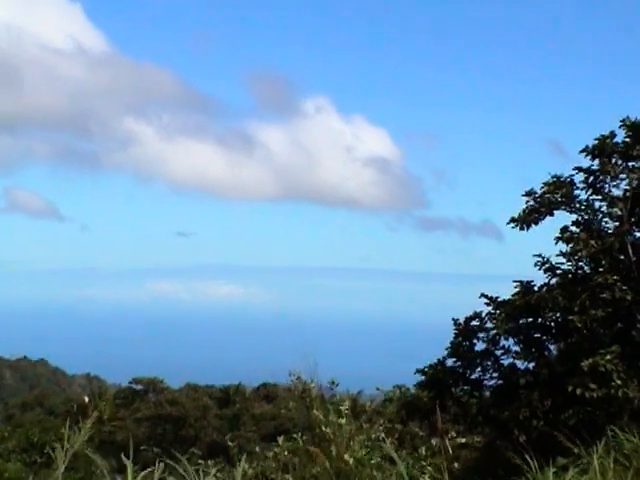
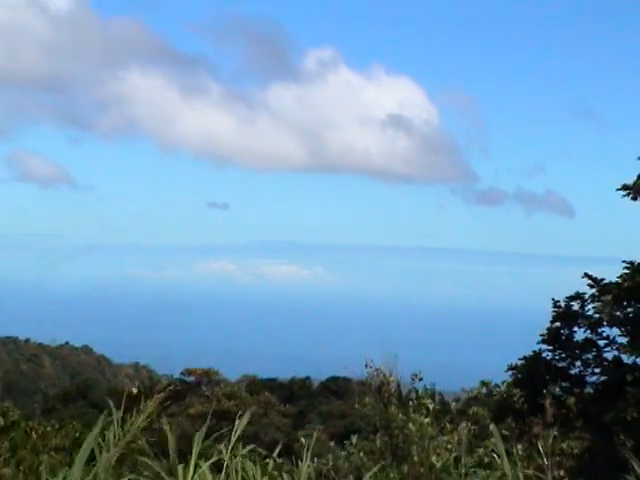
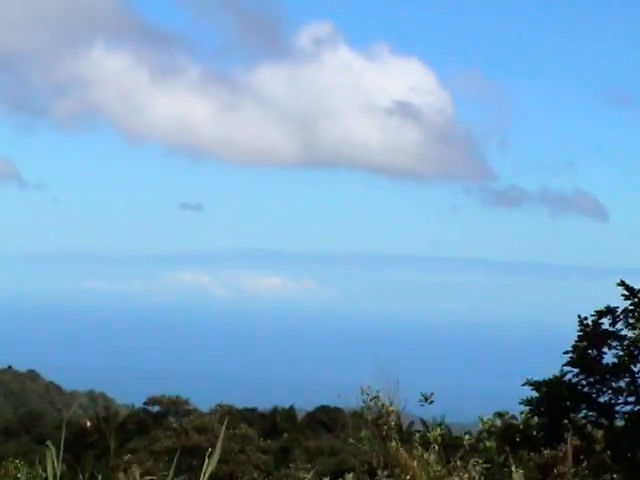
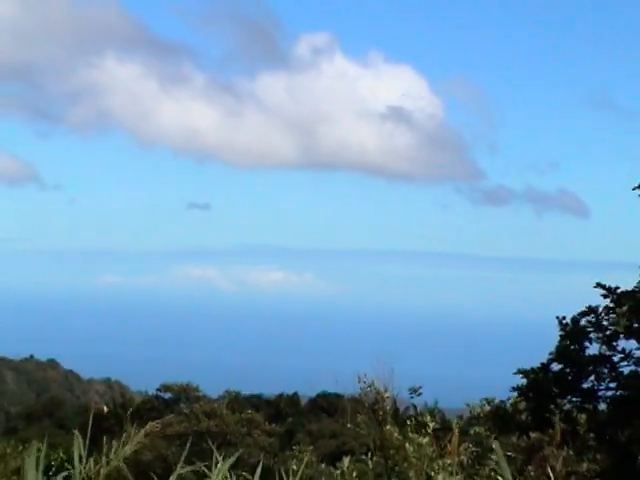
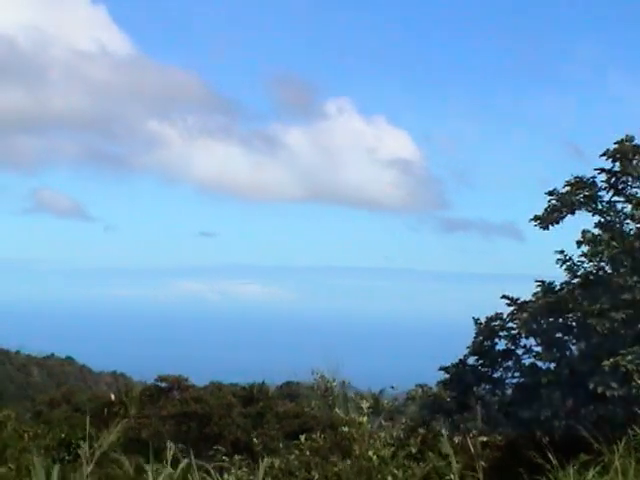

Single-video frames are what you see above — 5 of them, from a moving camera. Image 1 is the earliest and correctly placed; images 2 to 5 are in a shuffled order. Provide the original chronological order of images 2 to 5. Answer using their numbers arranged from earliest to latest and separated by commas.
5, 3, 4, 2
